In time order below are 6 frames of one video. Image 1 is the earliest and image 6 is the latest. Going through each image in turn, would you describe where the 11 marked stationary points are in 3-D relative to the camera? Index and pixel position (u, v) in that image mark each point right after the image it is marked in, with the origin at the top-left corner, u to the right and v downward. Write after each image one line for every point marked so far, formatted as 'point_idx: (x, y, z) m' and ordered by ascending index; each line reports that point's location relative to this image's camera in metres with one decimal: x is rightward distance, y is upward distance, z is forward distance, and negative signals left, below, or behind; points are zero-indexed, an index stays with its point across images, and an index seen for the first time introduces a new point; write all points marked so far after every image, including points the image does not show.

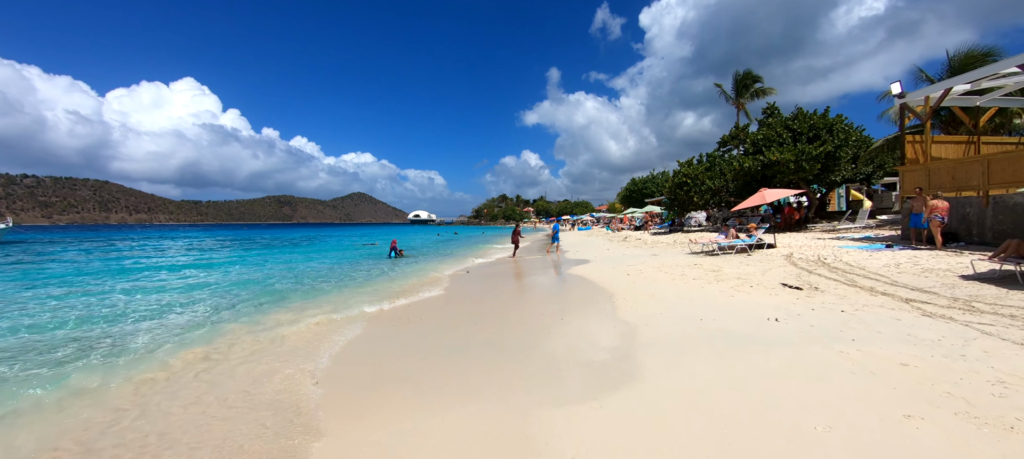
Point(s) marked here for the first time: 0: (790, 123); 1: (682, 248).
0: (+14.7, +5.7, +18.8) m
1: (+7.0, -0.8, +14.6) m
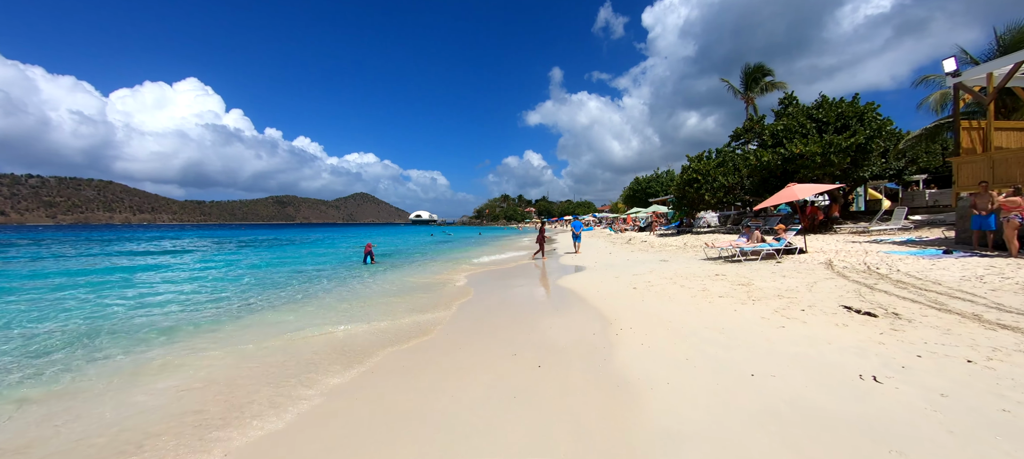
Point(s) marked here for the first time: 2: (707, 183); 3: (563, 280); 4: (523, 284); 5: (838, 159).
0: (+14.3, +5.6, +16.8) m
1: (+6.5, -0.8, +12.7) m
2: (+10.6, +2.6, +19.2) m
3: (+1.6, -1.4, +10.5) m
4: (+0.3, -1.5, +11.1) m
5: (+13.4, +2.9, +14.7) m
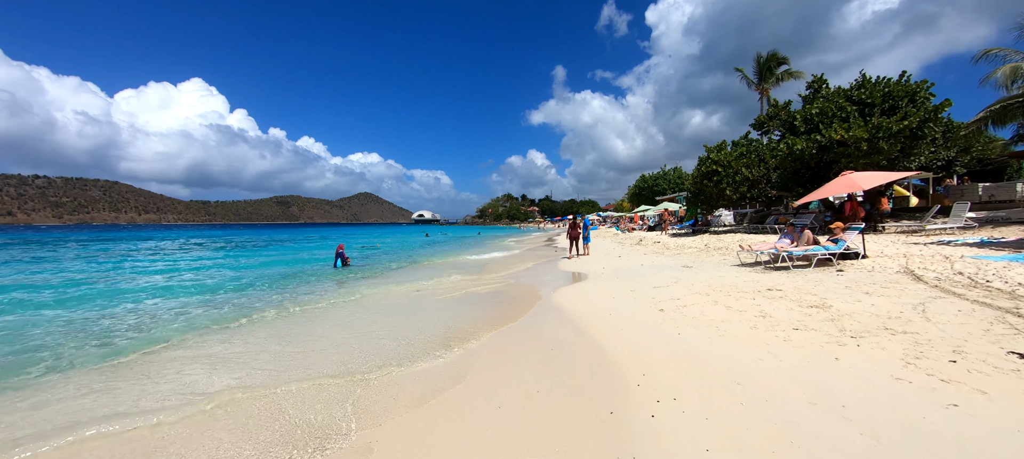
0: (+14.1, +5.6, +14.6) m
1: (+6.2, -0.8, +10.5) m
2: (+10.4, +2.6, +17.0) m
3: (+1.3, -1.4, +8.4) m
4: (+0.1, -1.5, +9.0) m
5: (+13.1, +2.9, +12.4) m
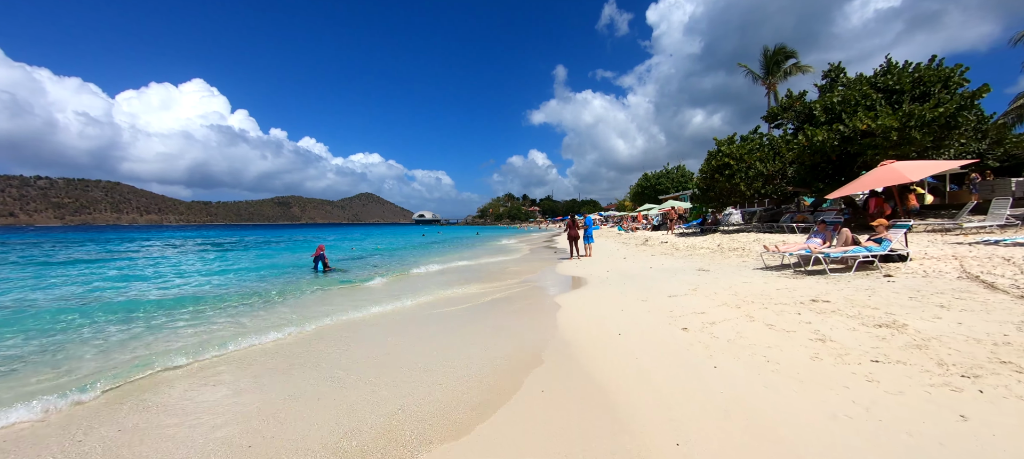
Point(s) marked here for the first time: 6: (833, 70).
0: (+13.9, +5.7, +13.4) m
1: (+6.0, -0.8, +9.4) m
2: (+10.2, +2.6, +15.9) m
3: (+1.1, -1.4, +7.2) m
4: (-0.1, -1.5, +7.9) m
5: (+12.9, +3.0, +11.3) m
6: (+15.8, +7.8, +17.5) m
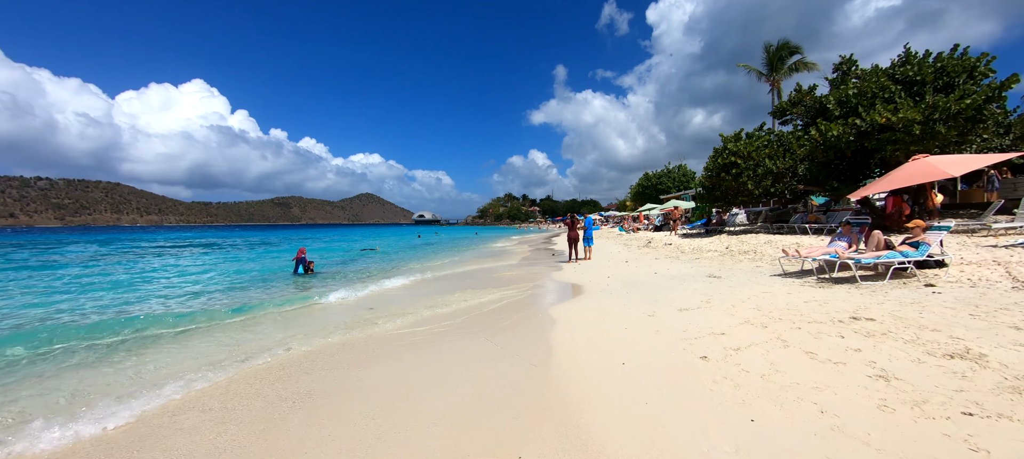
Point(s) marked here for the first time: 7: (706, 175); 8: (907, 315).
0: (+13.7, +5.7, +12.6) m
1: (+5.8, -0.8, +8.6) m
2: (+10.0, +2.6, +15.0) m
3: (+0.9, -1.4, +6.4) m
4: (-0.3, -1.5, +7.1) m
5: (+12.7, +3.0, +10.4) m
6: (+15.6, +7.8, +16.6) m
7: (+9.2, +2.6, +16.9) m
8: (+4.7, -1.0, +4.2) m
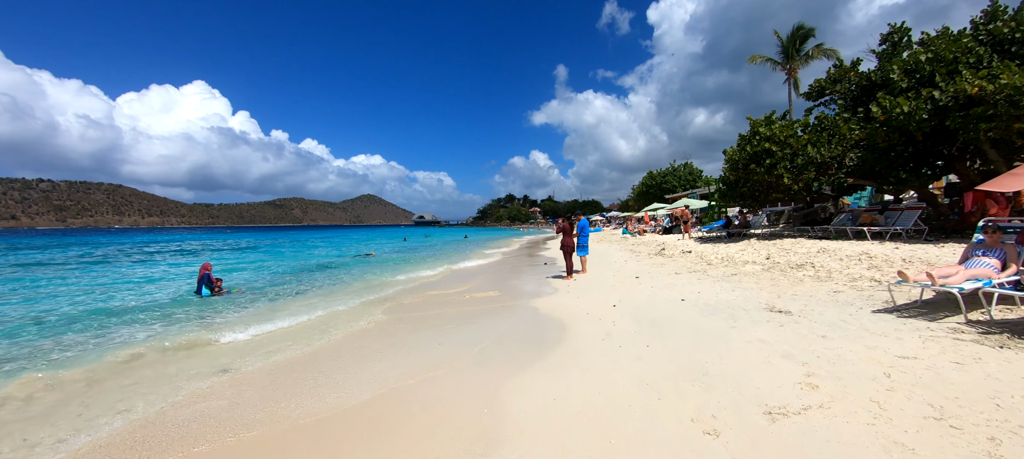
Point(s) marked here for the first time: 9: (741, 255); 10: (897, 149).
0: (+13.0, +5.6, +9.8) m
1: (+5.2, -0.9, +5.8) m
2: (+9.4, +2.5, +12.3) m
3: (+0.2, -1.6, +3.7) m
4: (-1.0, -1.7, +4.4) m
5: (+12.1, +2.9, +7.7) m
6: (+15.0, +7.7, +13.9) m
7: (+8.6, +2.5, +14.2) m
8: (+4.1, -1.1, +1.5) m
9: (+6.1, -0.6, +9.3) m
10: (+11.2, +2.3, +10.3) m
